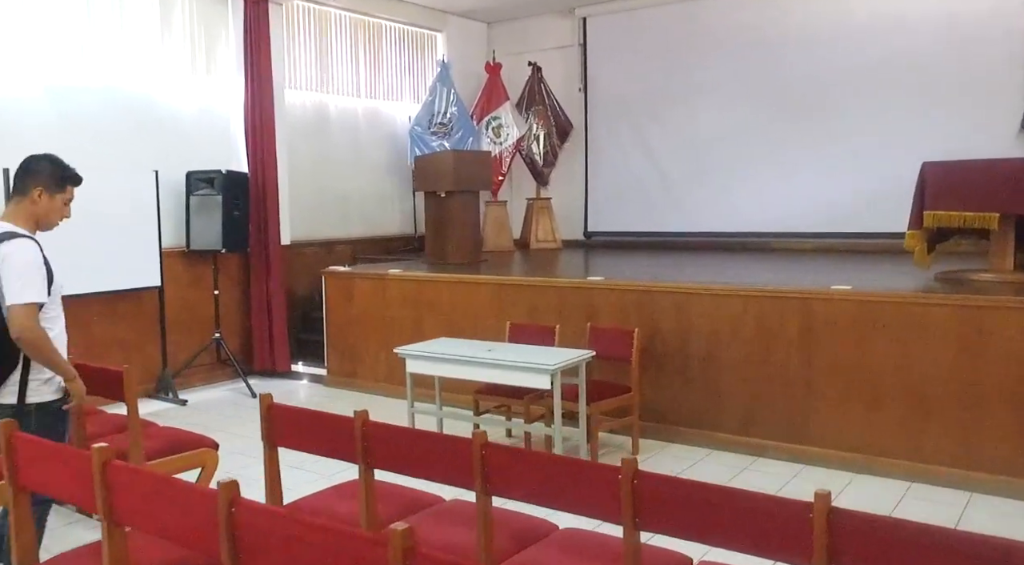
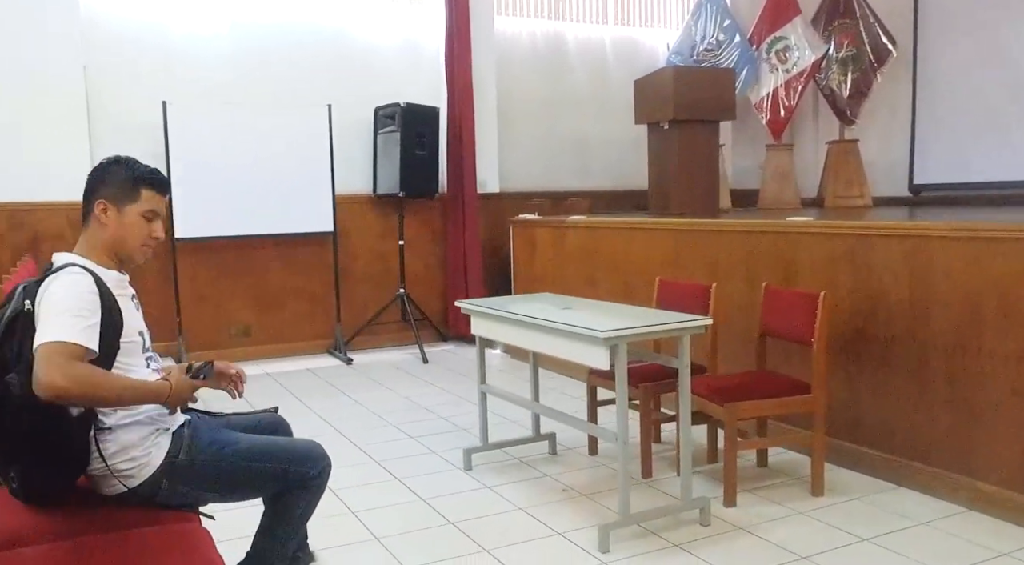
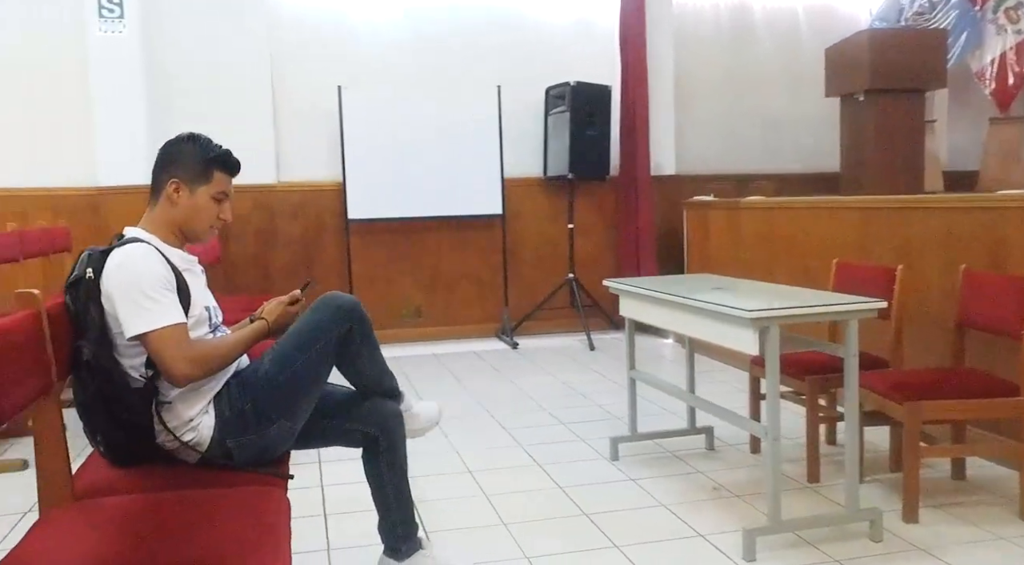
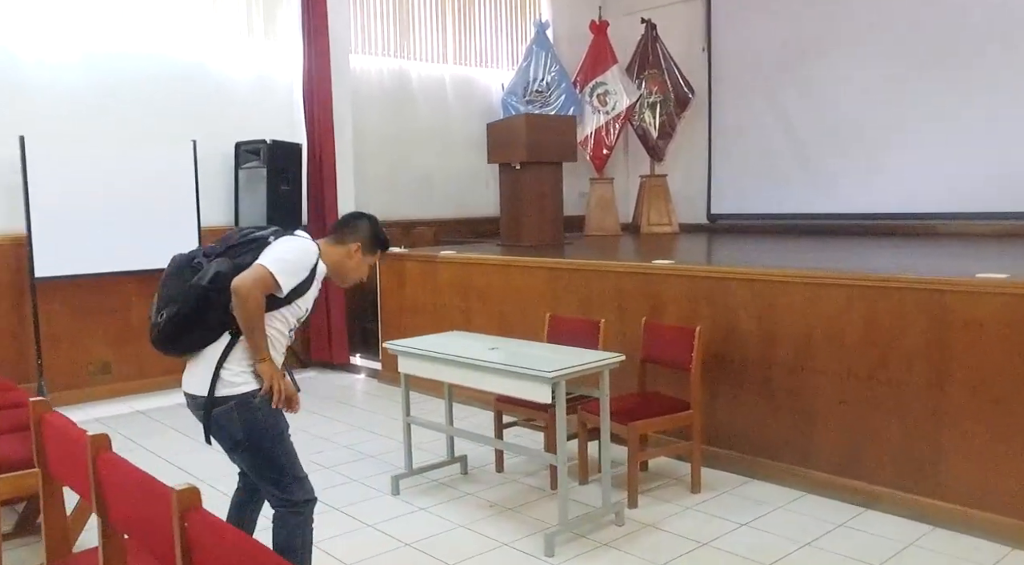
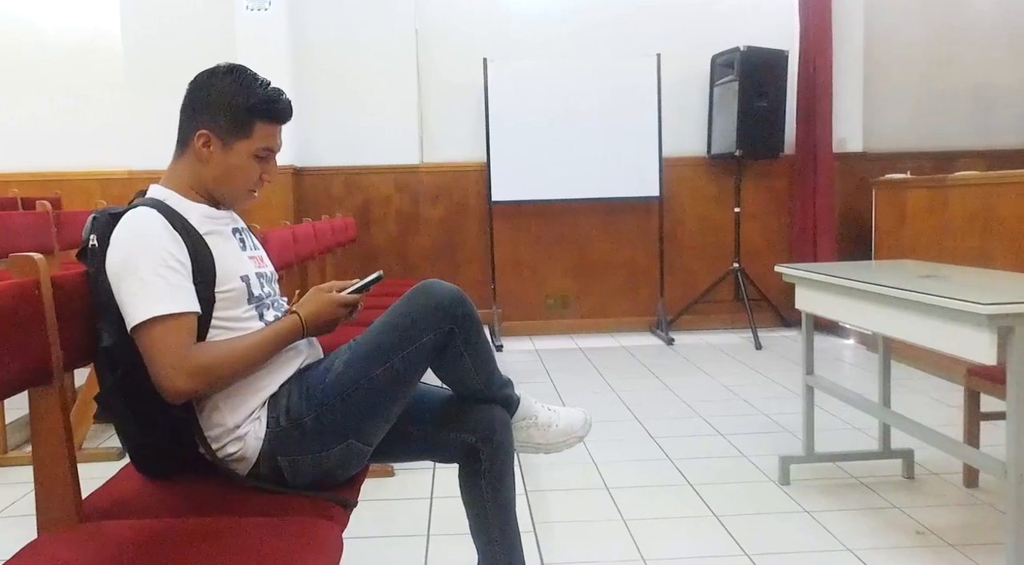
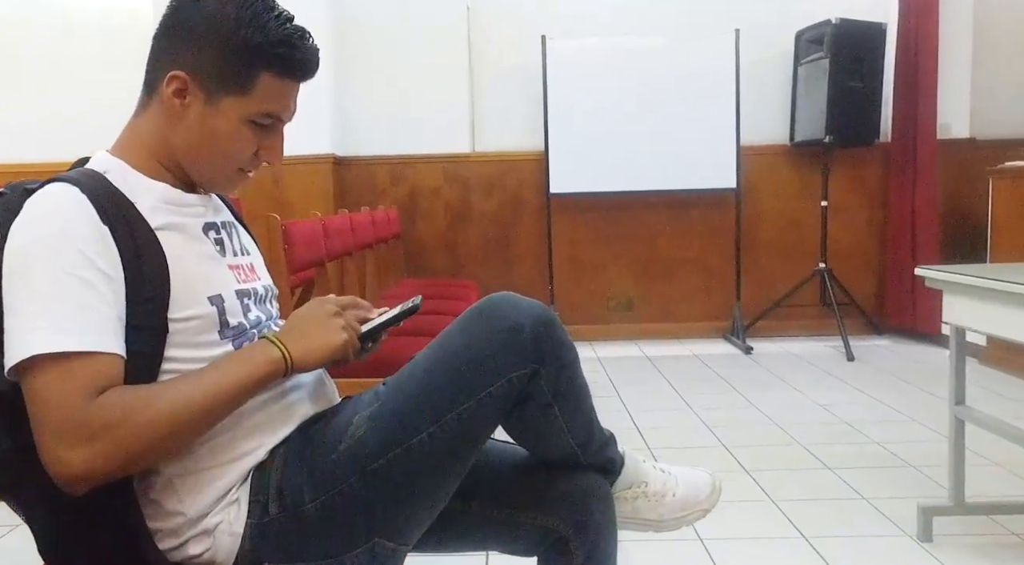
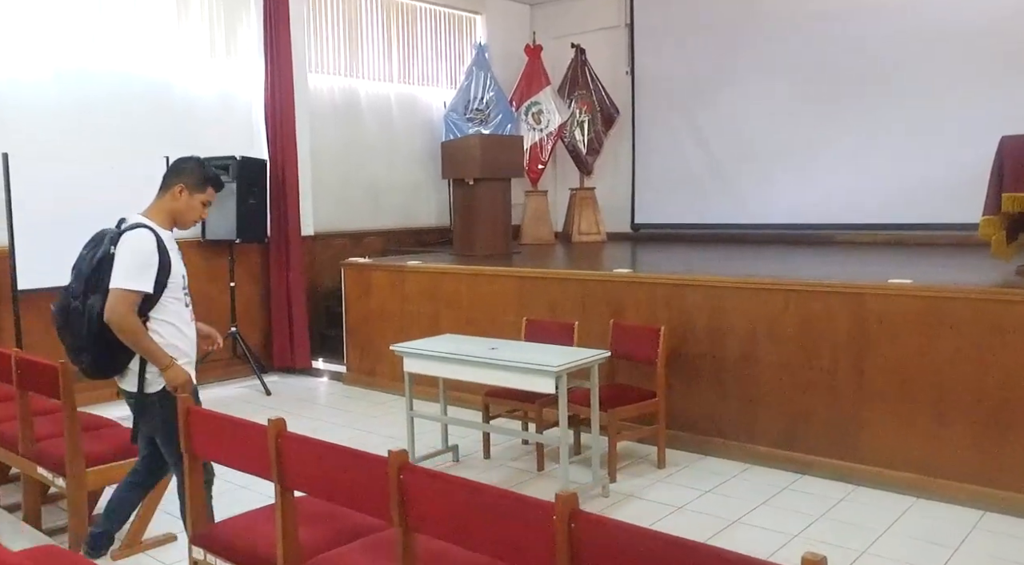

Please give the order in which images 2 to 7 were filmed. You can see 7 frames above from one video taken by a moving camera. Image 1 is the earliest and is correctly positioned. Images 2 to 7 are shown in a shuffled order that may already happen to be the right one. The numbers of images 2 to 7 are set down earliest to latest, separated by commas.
7, 4, 2, 3, 5, 6
